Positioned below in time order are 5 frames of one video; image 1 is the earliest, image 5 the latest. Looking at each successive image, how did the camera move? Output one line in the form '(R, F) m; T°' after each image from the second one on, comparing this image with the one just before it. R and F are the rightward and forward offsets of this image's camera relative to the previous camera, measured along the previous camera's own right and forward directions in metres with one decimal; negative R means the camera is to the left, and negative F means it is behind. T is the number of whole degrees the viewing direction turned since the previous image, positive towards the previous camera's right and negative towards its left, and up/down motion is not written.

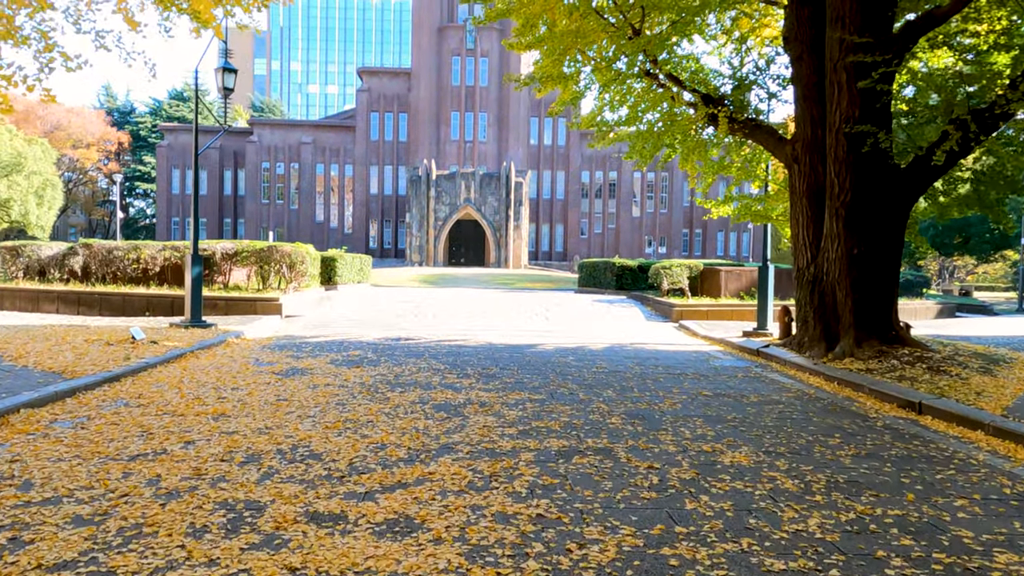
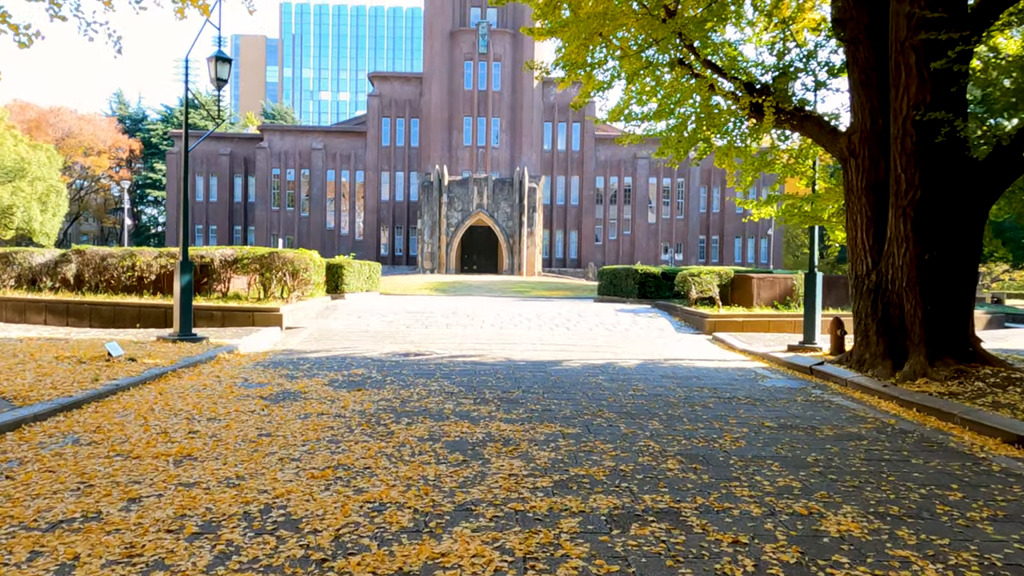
(-0.1, +1.2) m; -1°
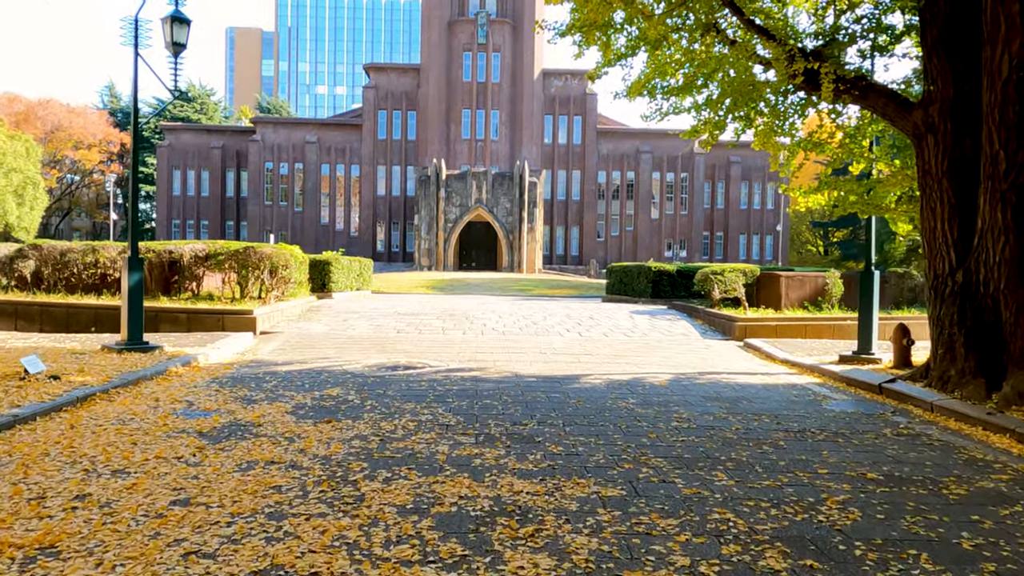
(-0.1, +1.7) m; 0°
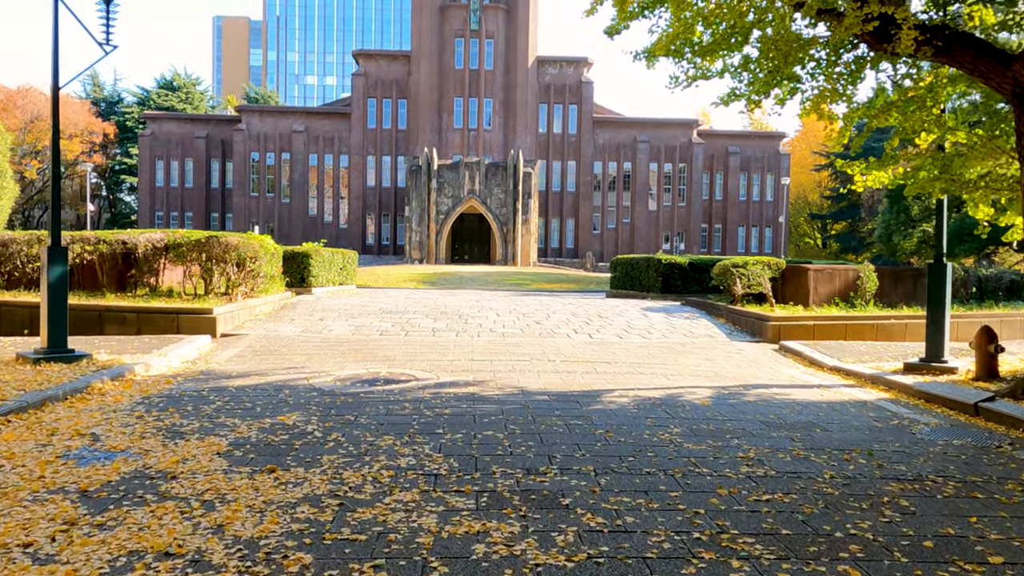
(-0.1, +1.7) m; +1°
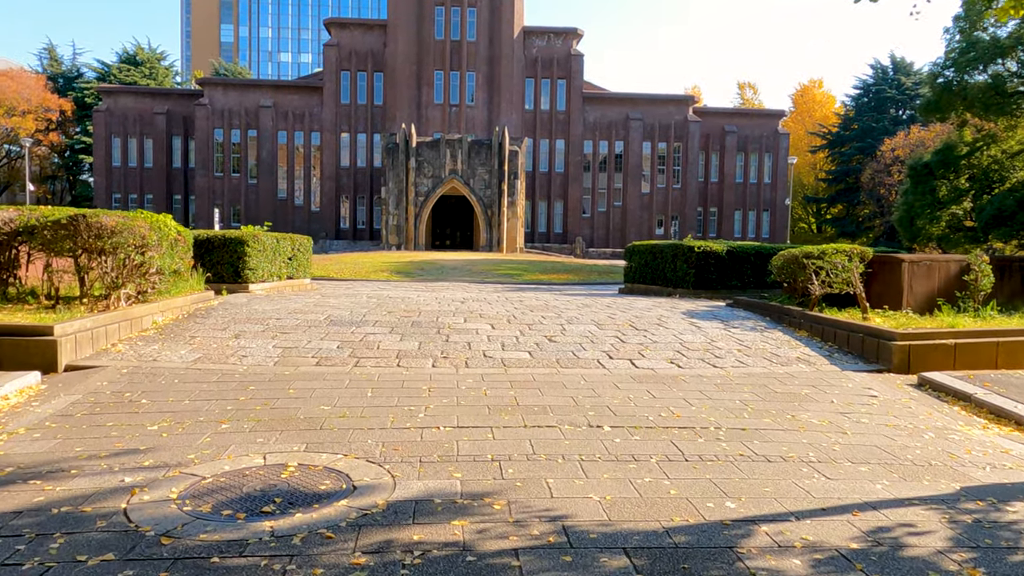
(-0.2, +3.8) m; +1°
